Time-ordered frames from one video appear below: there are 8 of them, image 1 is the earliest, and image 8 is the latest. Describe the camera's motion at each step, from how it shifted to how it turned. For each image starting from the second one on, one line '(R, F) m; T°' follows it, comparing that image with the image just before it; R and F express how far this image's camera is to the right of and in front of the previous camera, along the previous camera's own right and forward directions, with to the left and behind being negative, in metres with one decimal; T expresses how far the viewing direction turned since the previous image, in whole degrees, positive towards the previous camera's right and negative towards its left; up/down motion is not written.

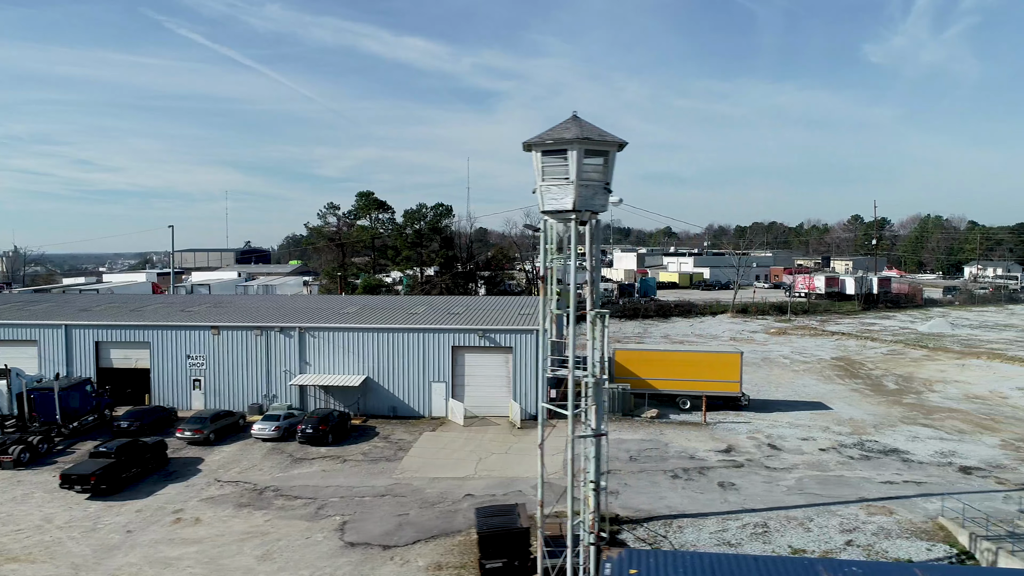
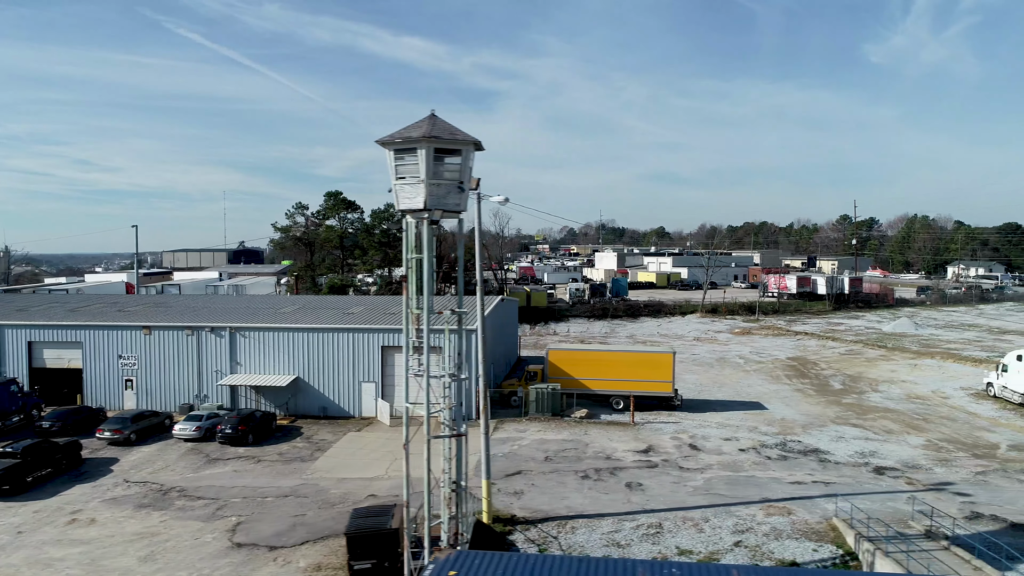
(+2.0, +0.1) m; 0°
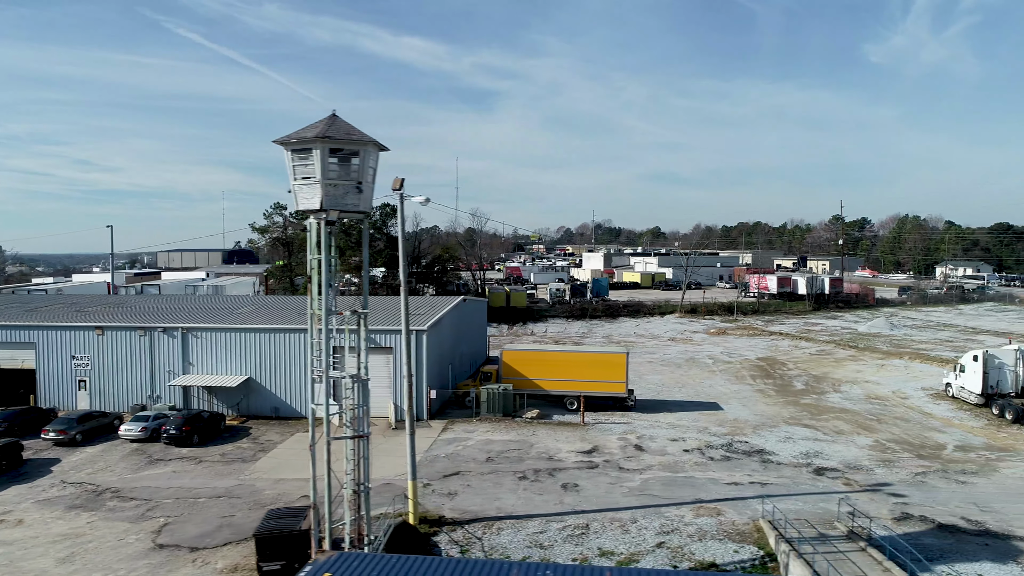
(+1.4, 0.0) m; 0°
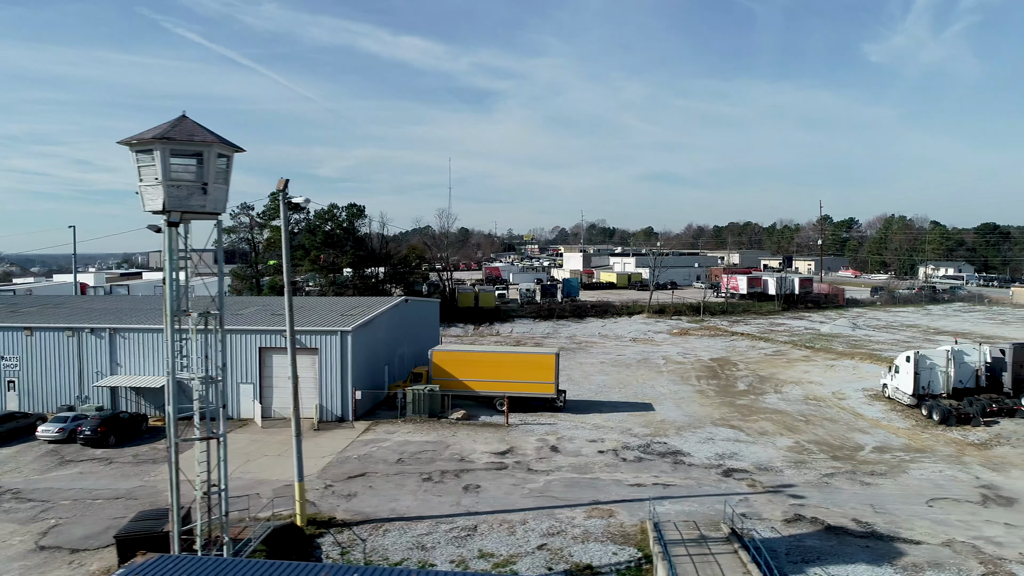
(+2.1, 0.0) m; 0°
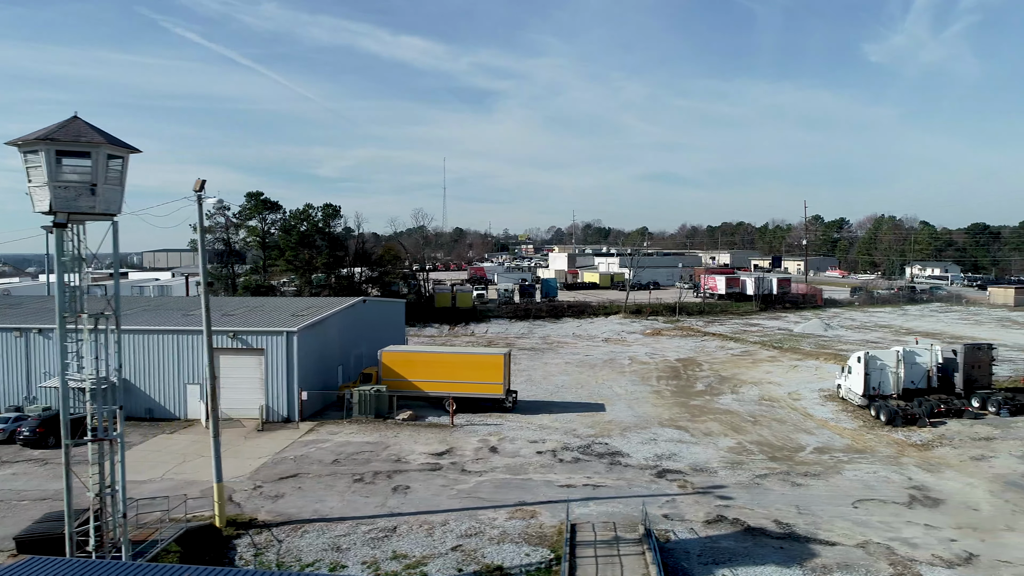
(+1.5, 0.0) m; 0°
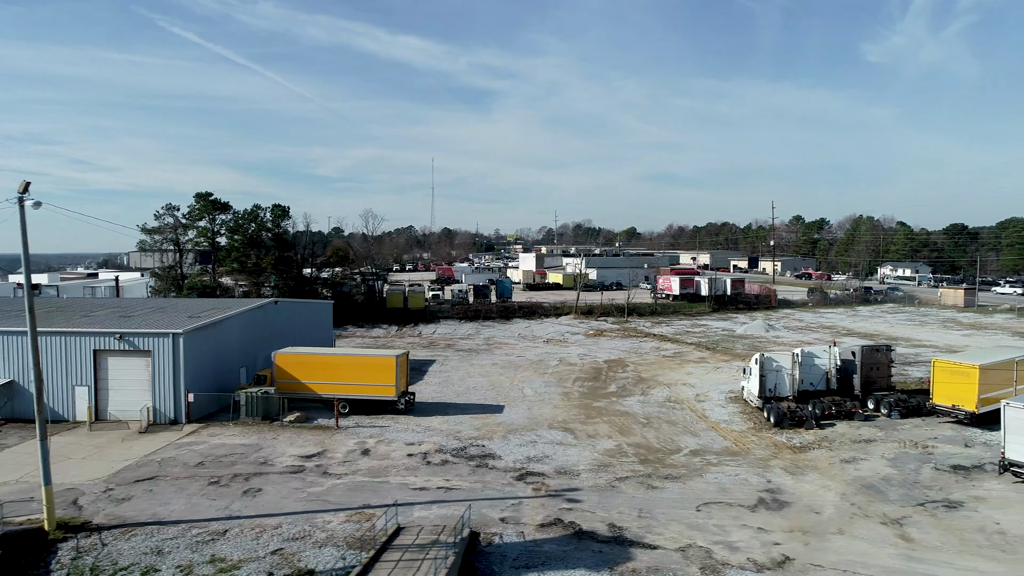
(+3.2, 0.0) m; 0°
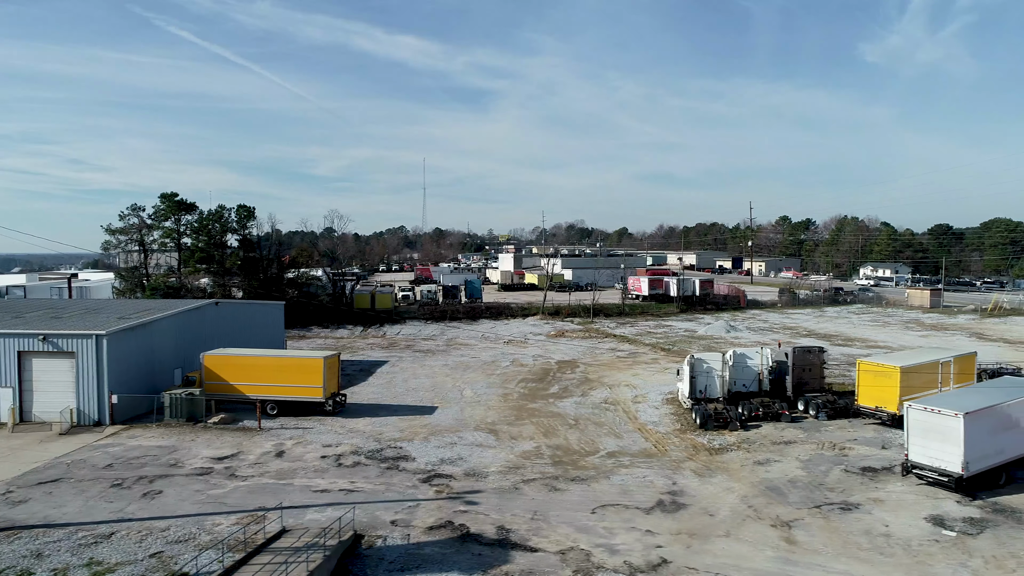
(+2.1, 0.0) m; 0°
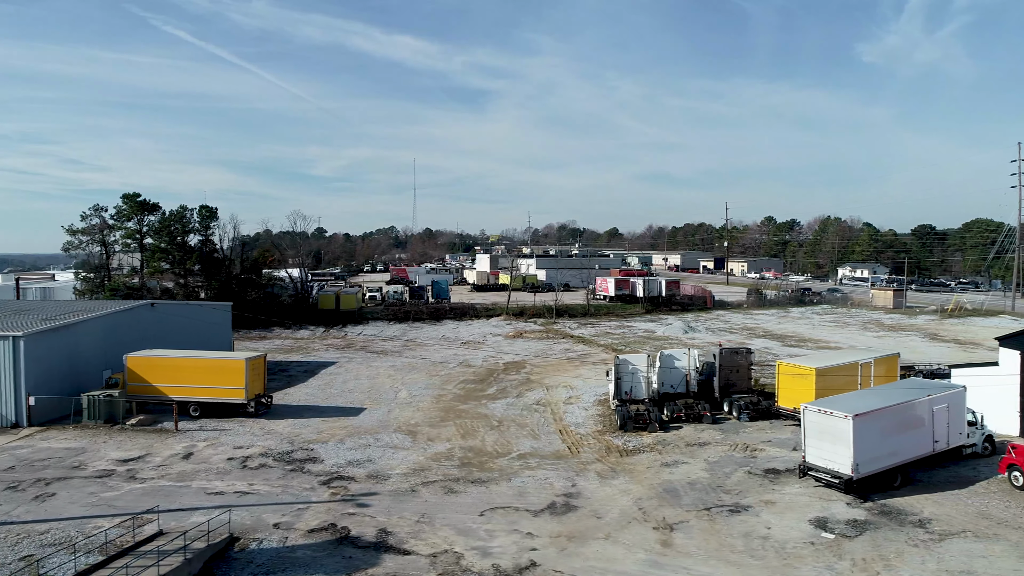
(+2.2, 0.0) m; 0°
